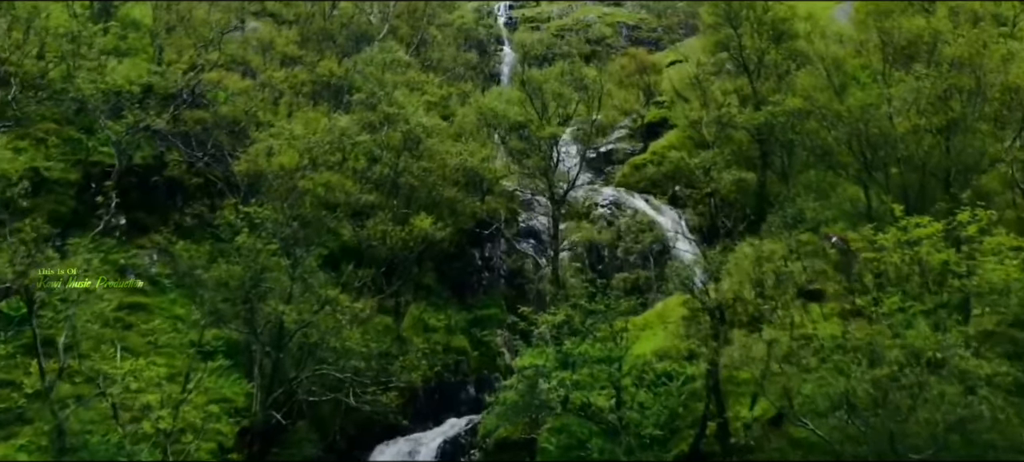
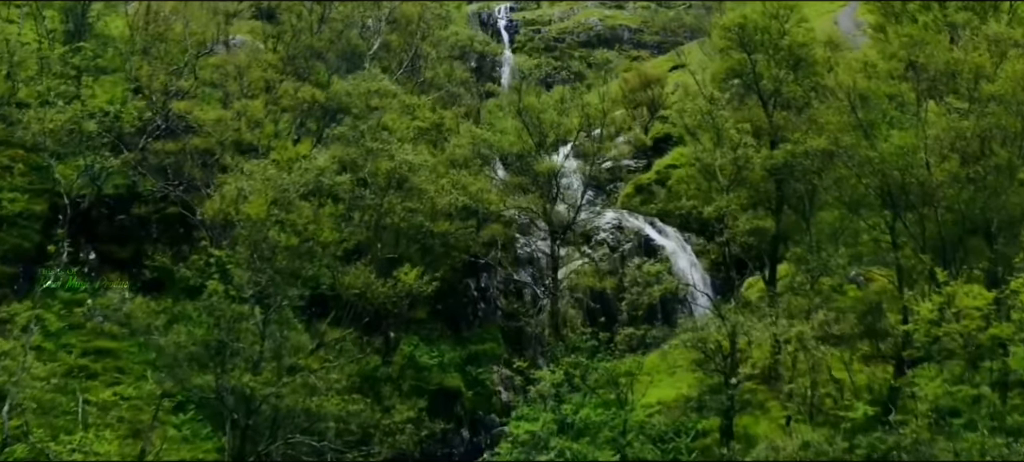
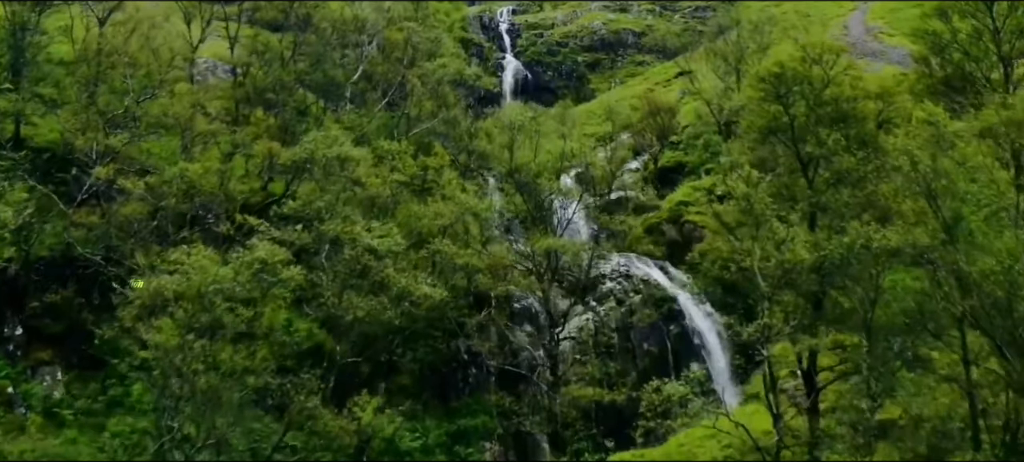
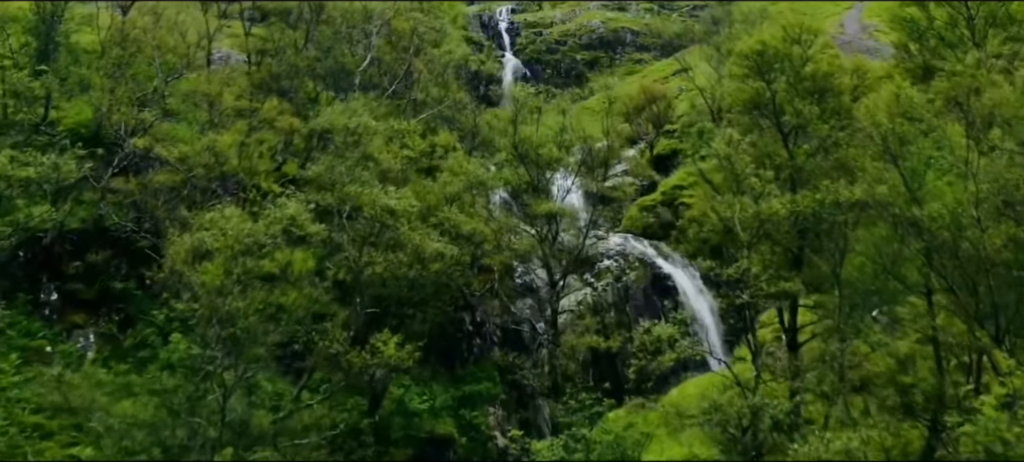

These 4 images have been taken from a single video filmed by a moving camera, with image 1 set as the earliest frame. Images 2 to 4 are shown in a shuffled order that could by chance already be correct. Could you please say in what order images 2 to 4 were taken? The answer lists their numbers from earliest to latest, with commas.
2, 4, 3
